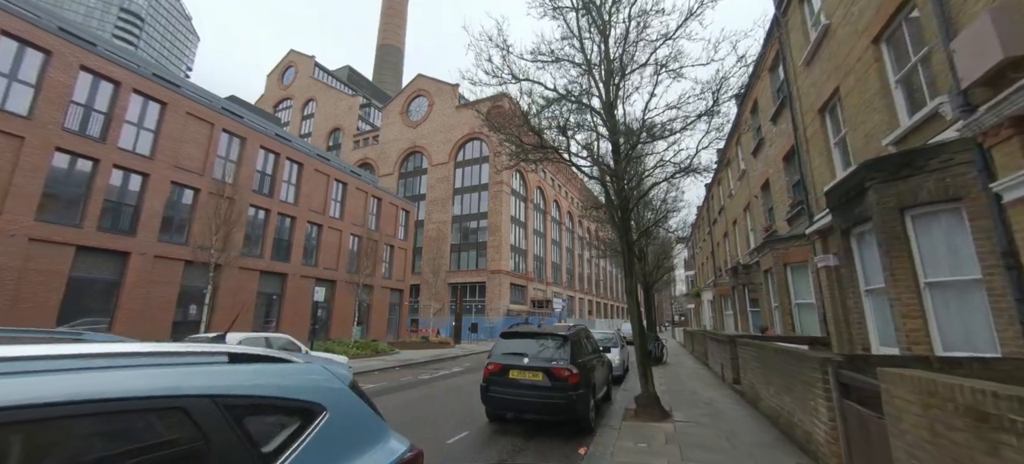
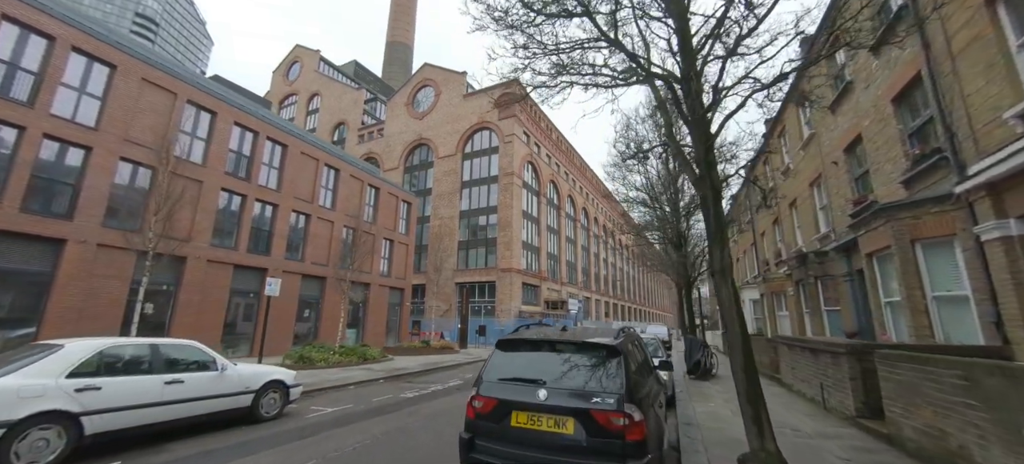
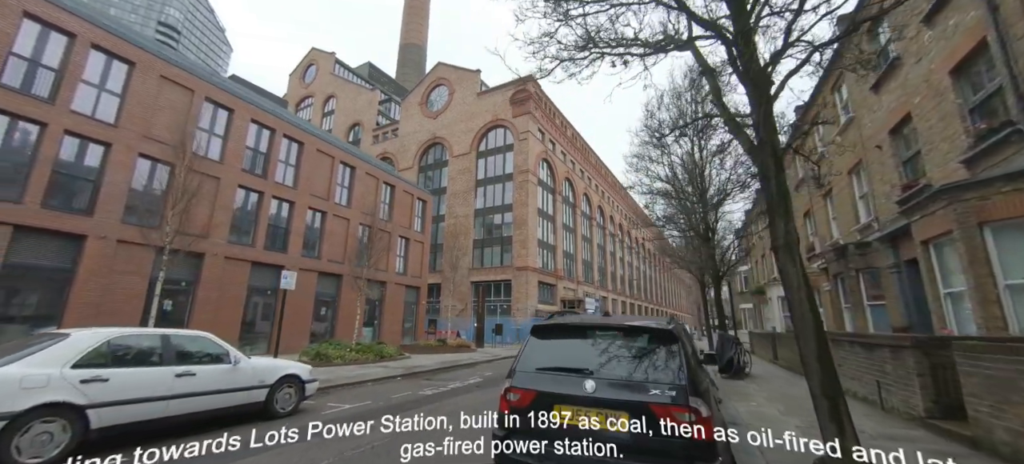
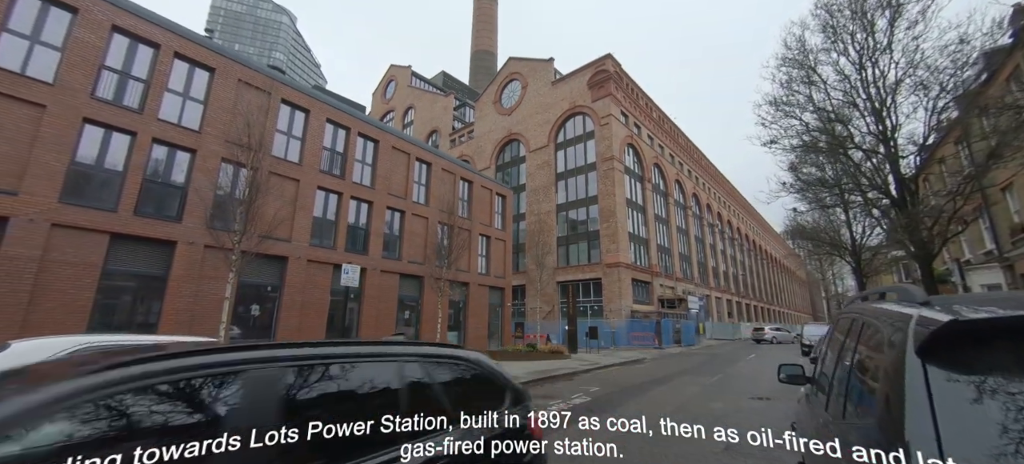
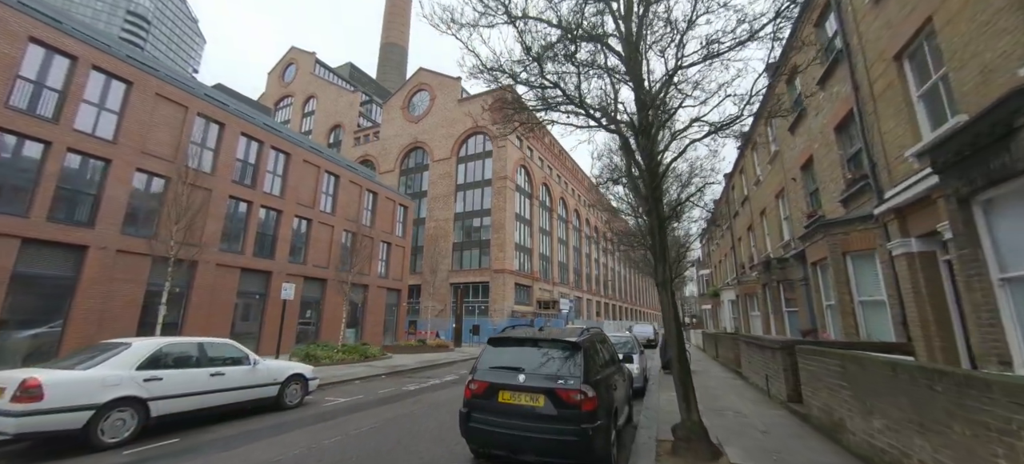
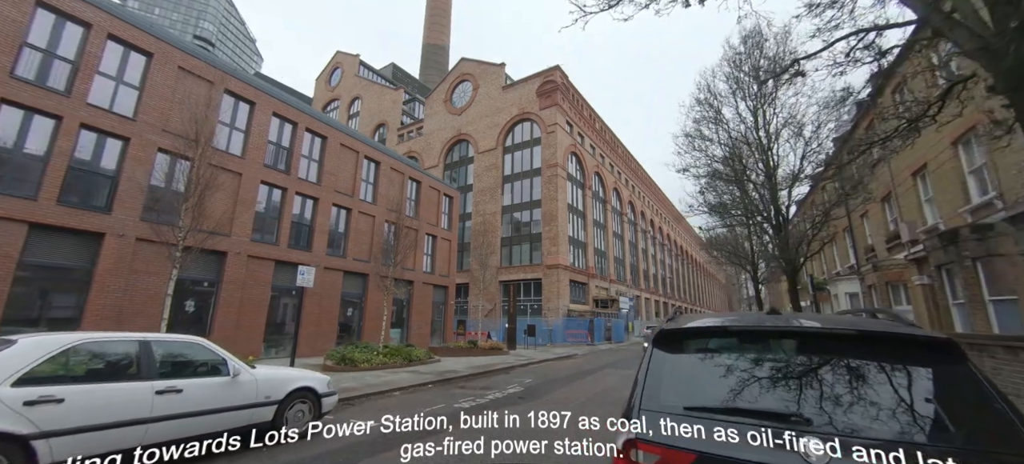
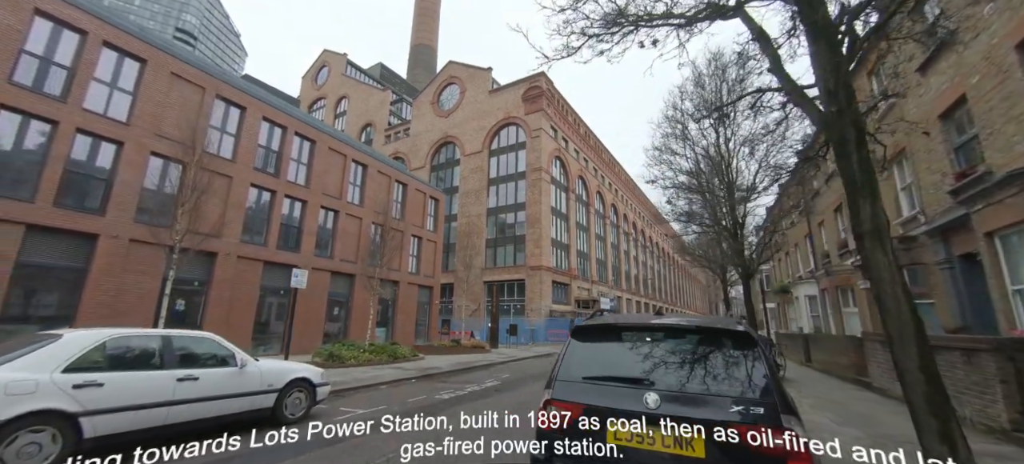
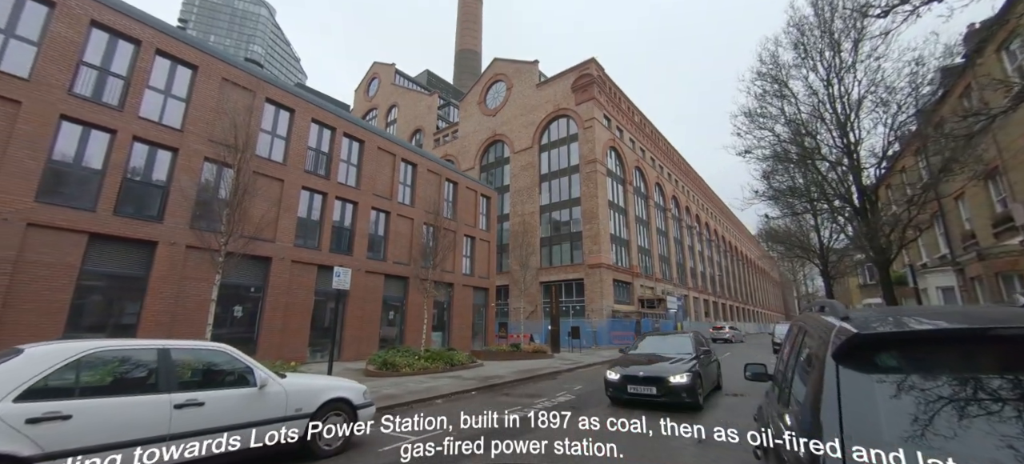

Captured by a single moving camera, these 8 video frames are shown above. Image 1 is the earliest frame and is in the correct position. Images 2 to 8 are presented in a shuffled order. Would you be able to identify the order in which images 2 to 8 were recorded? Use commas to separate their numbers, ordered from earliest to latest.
5, 2, 3, 7, 6, 8, 4
